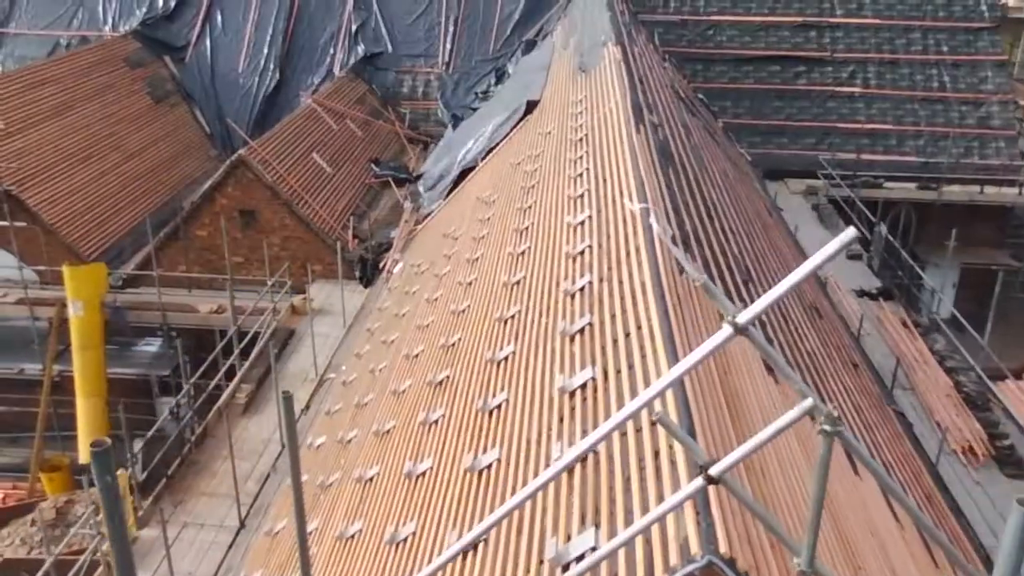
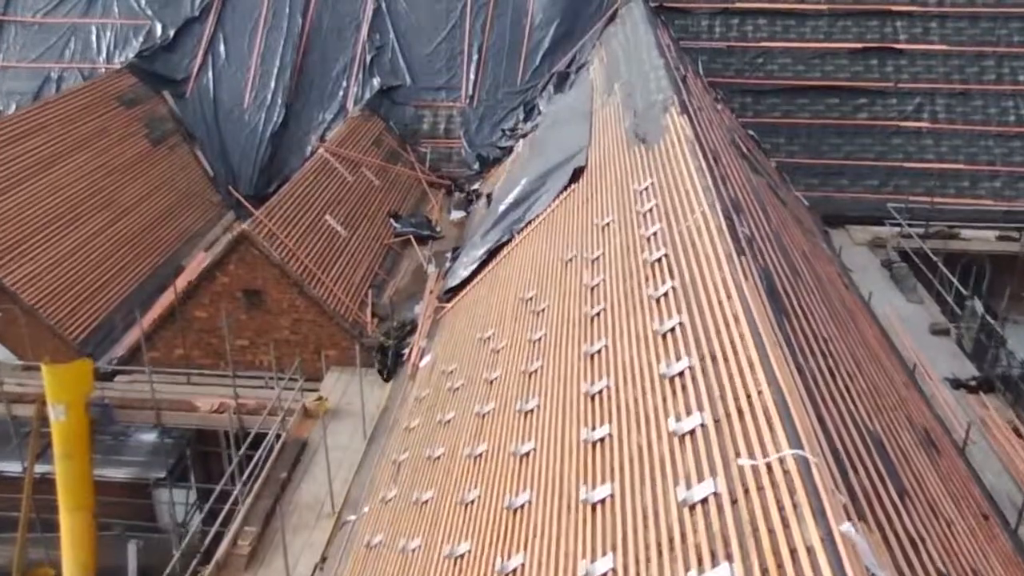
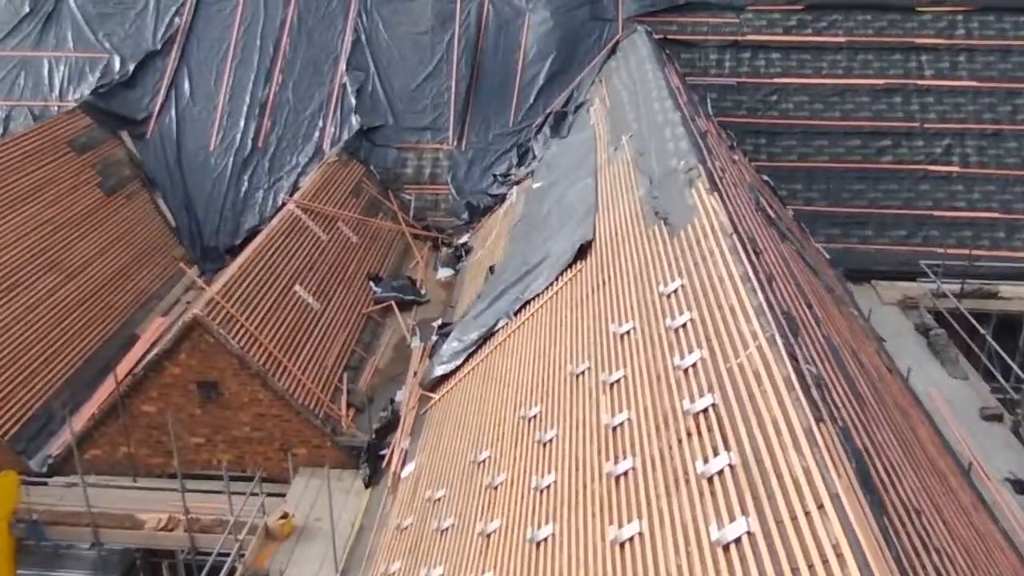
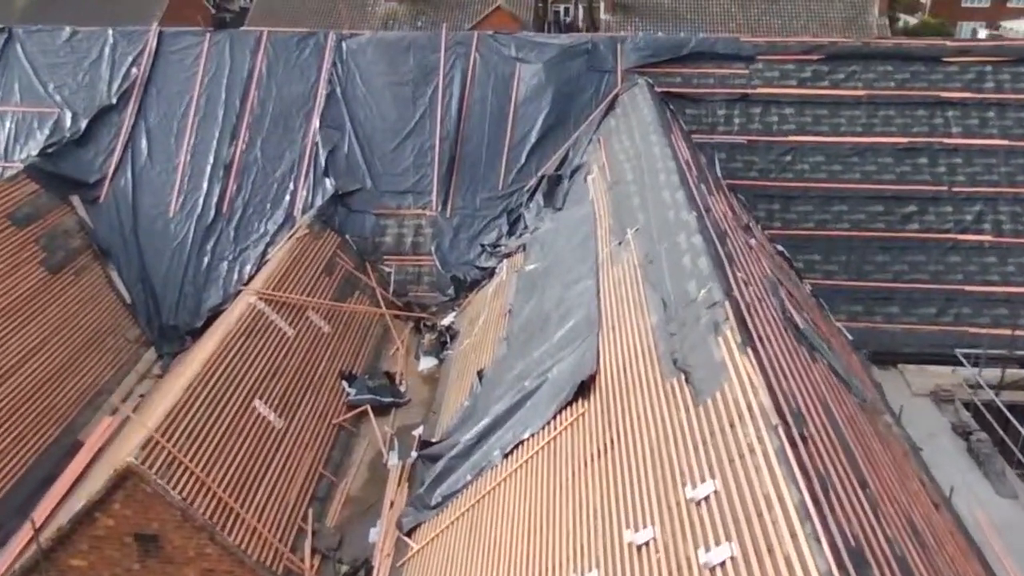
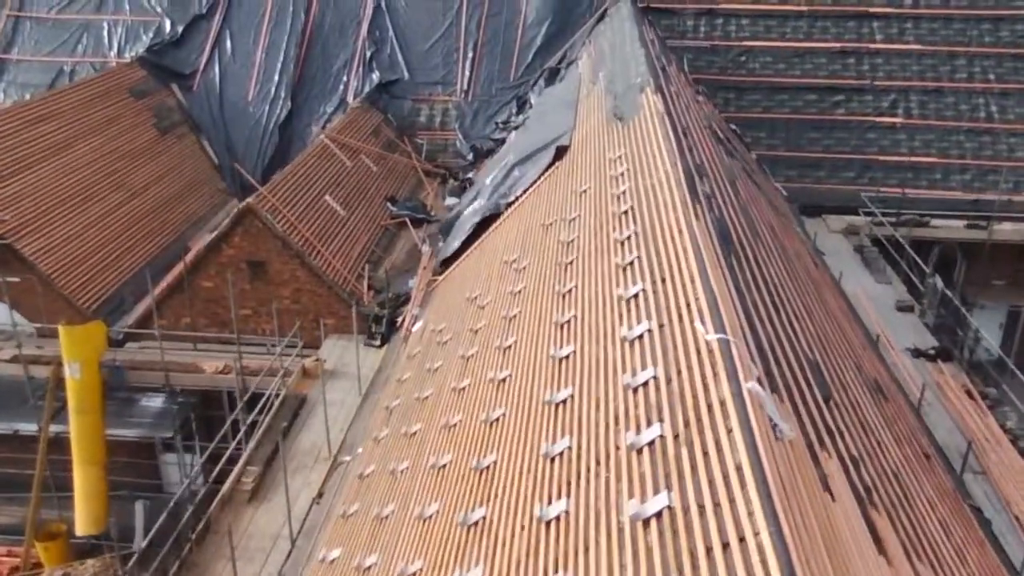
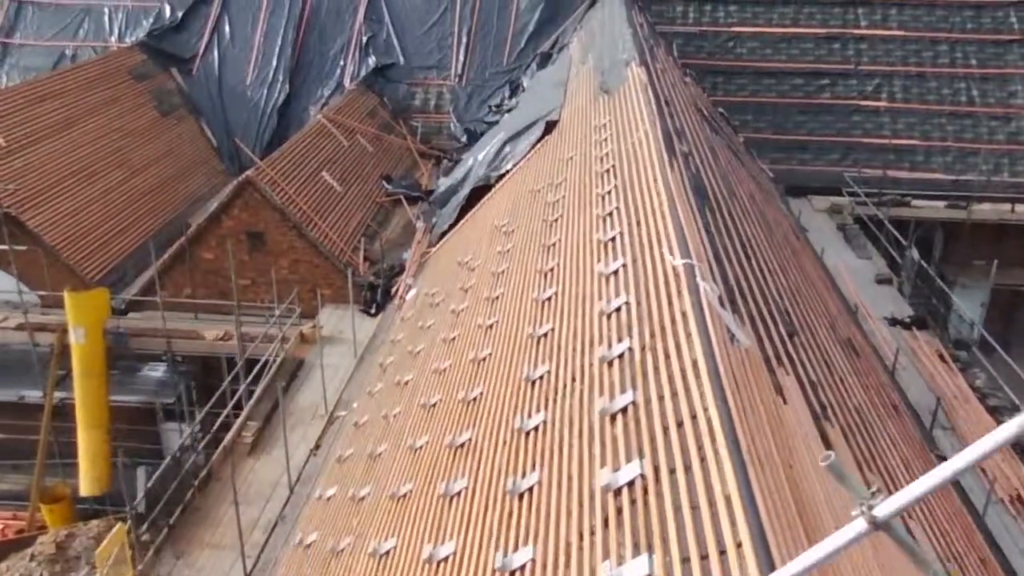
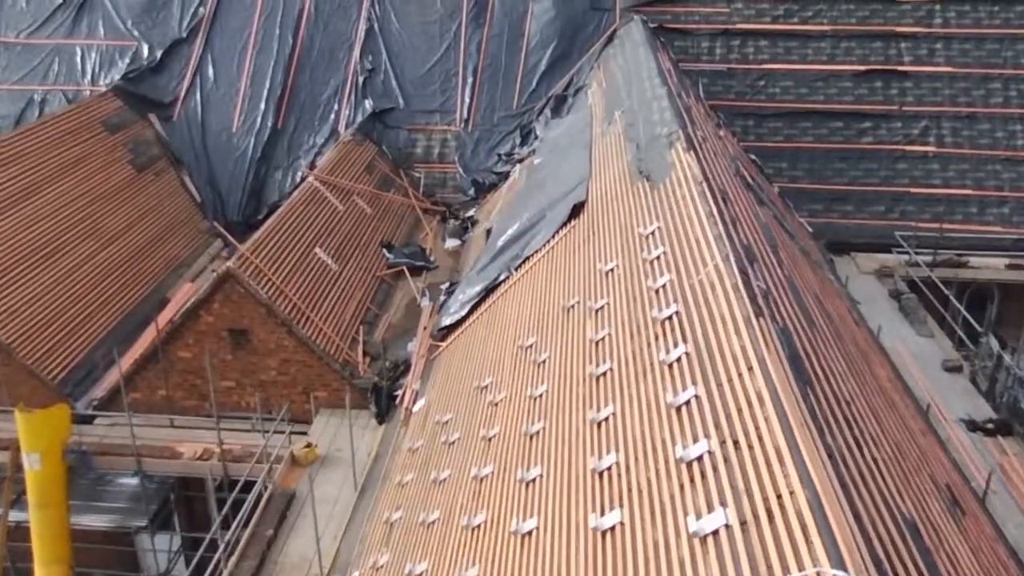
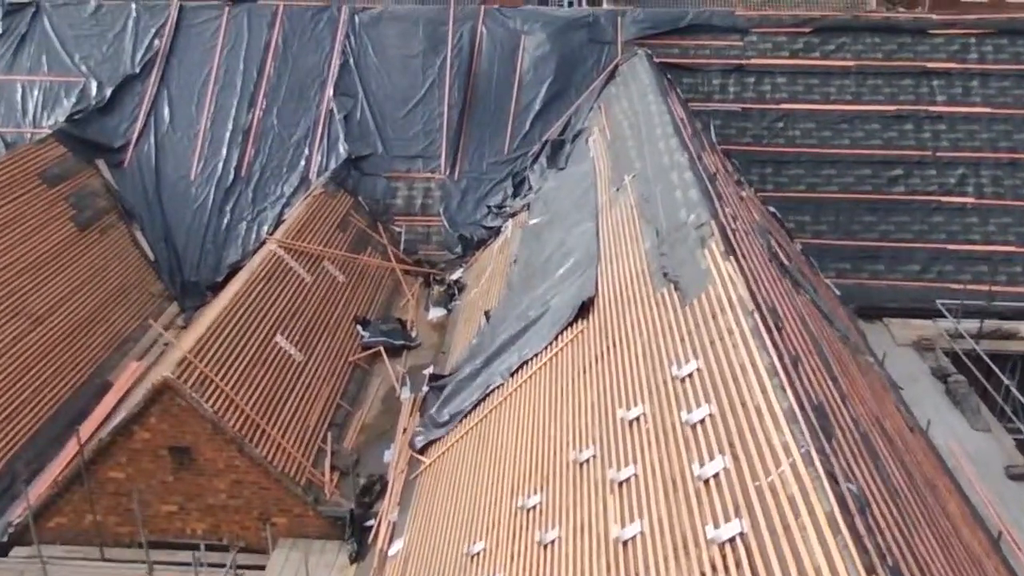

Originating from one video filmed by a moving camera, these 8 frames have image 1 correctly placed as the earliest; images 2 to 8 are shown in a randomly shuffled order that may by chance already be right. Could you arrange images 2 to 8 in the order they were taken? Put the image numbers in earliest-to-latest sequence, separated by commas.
6, 5, 2, 7, 3, 8, 4
